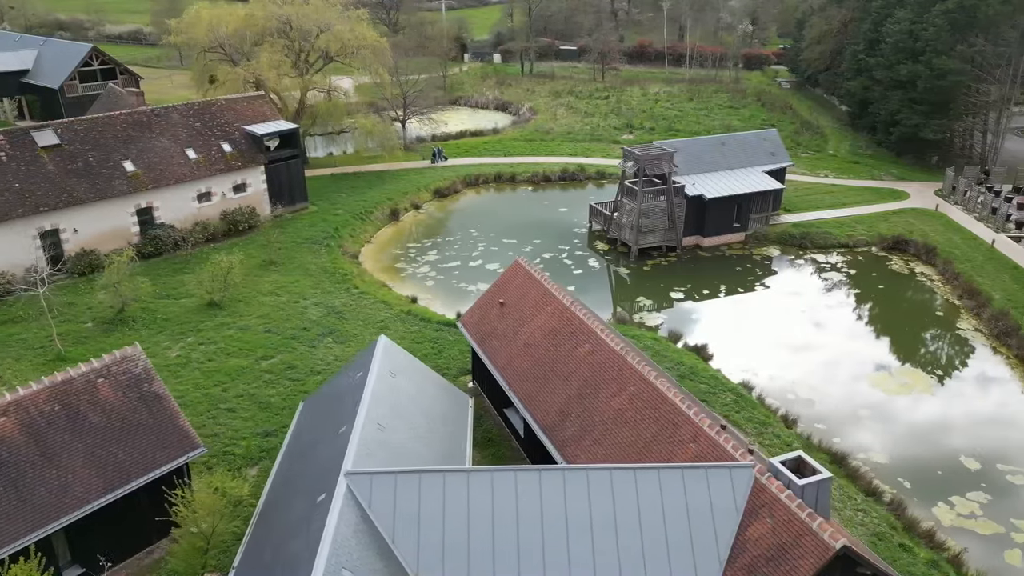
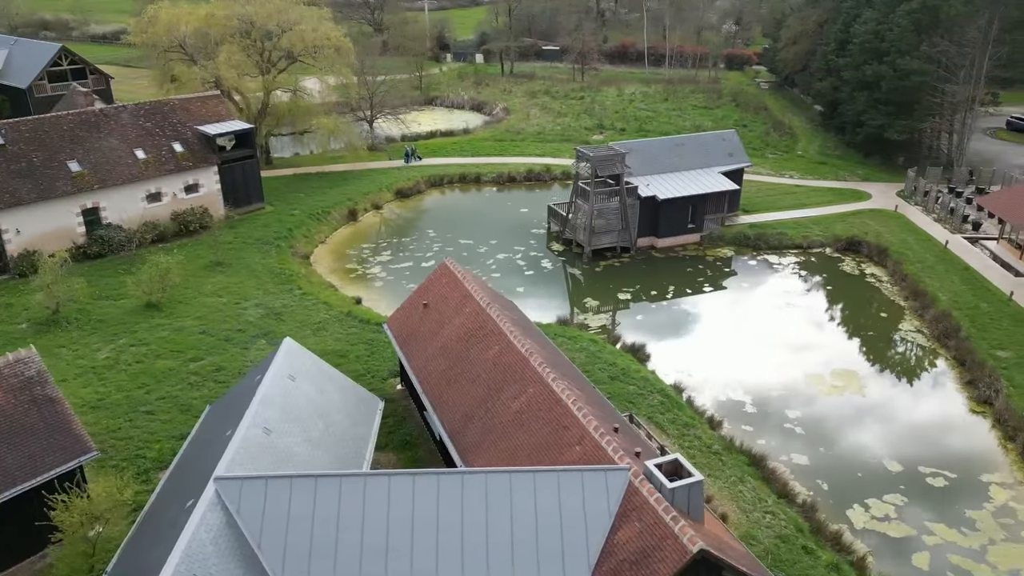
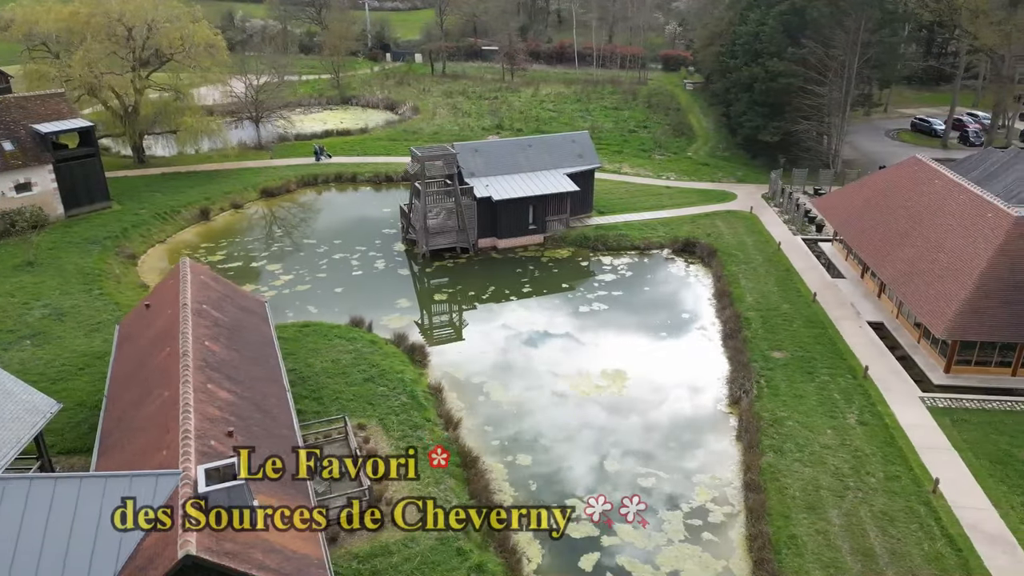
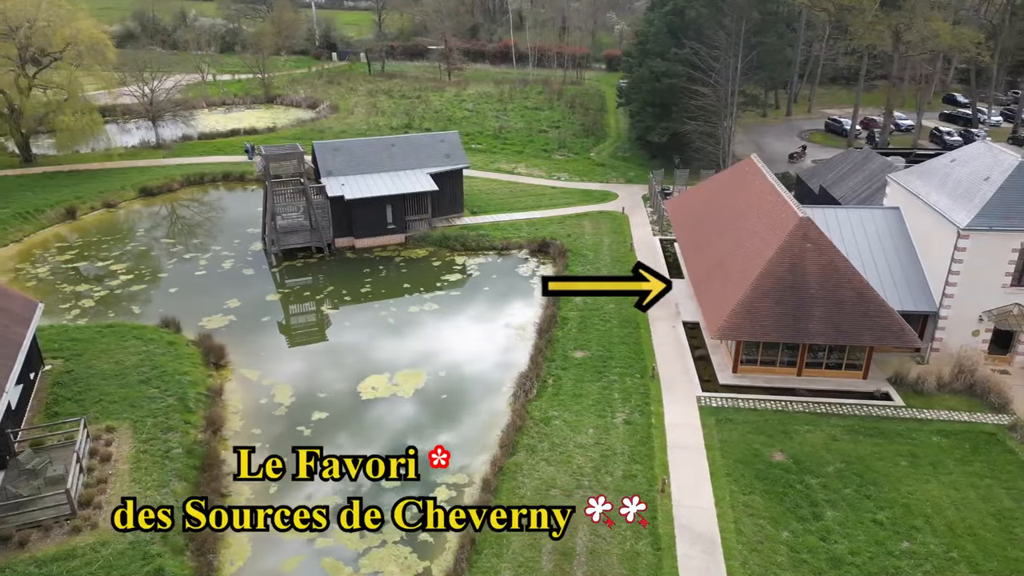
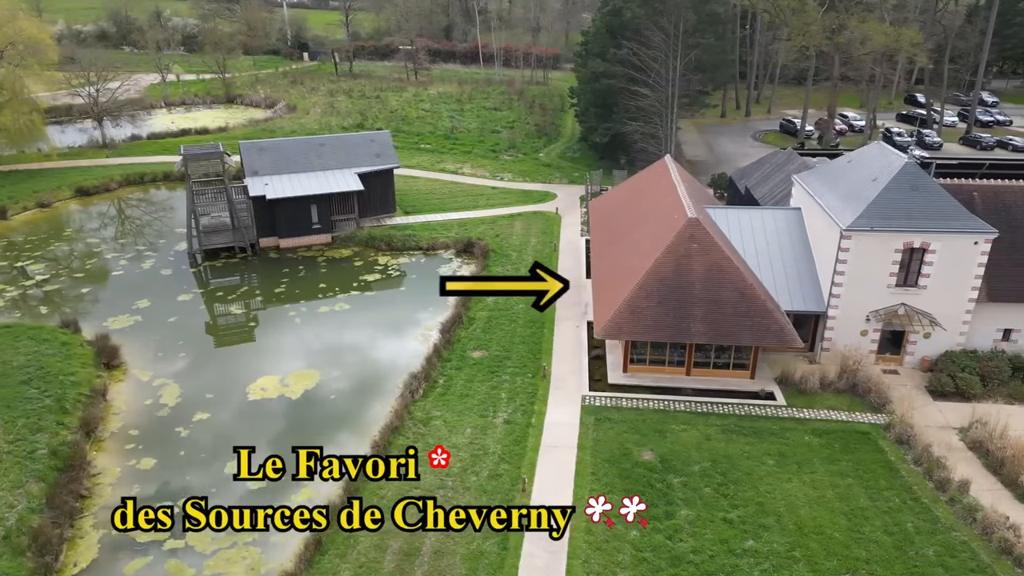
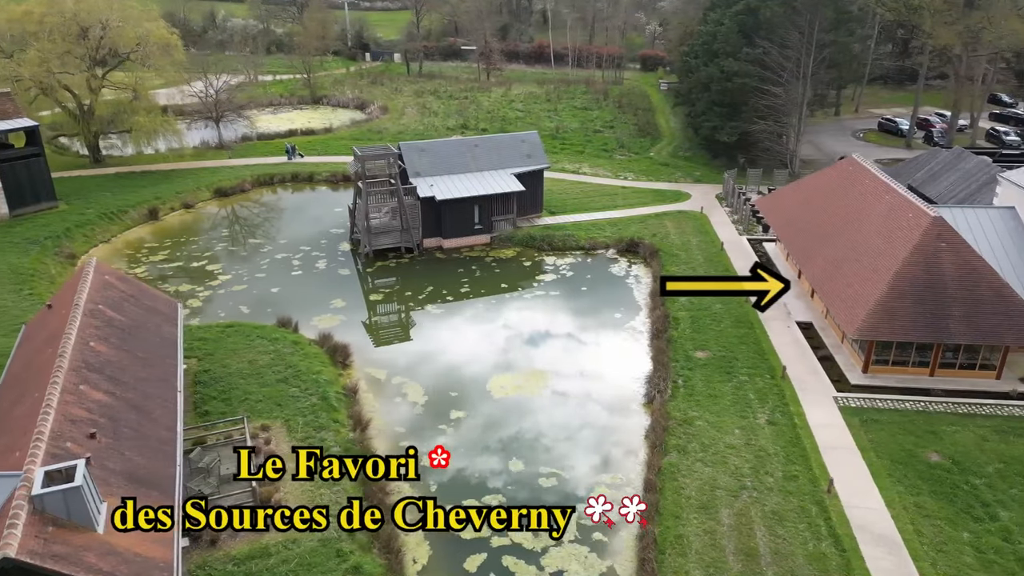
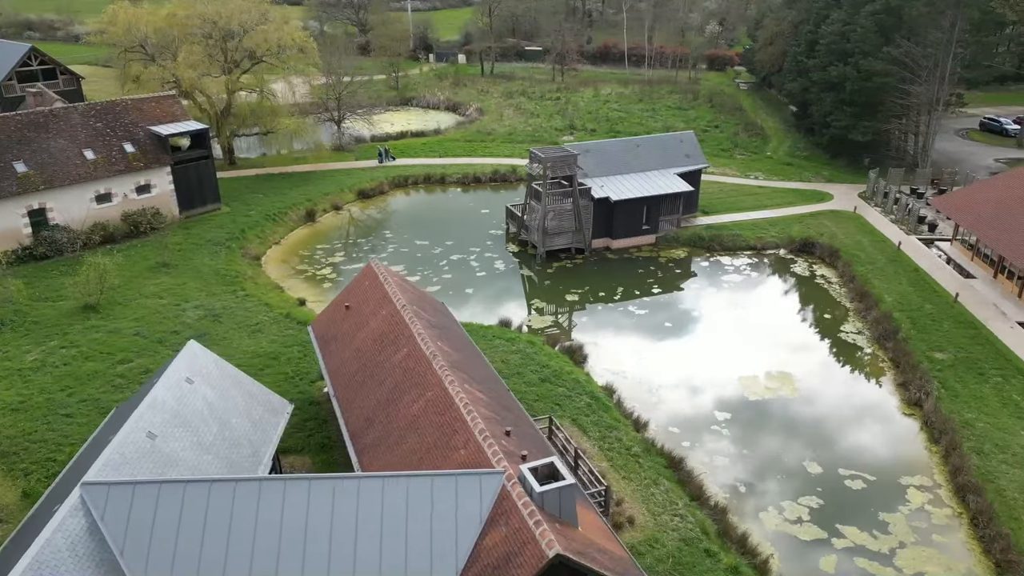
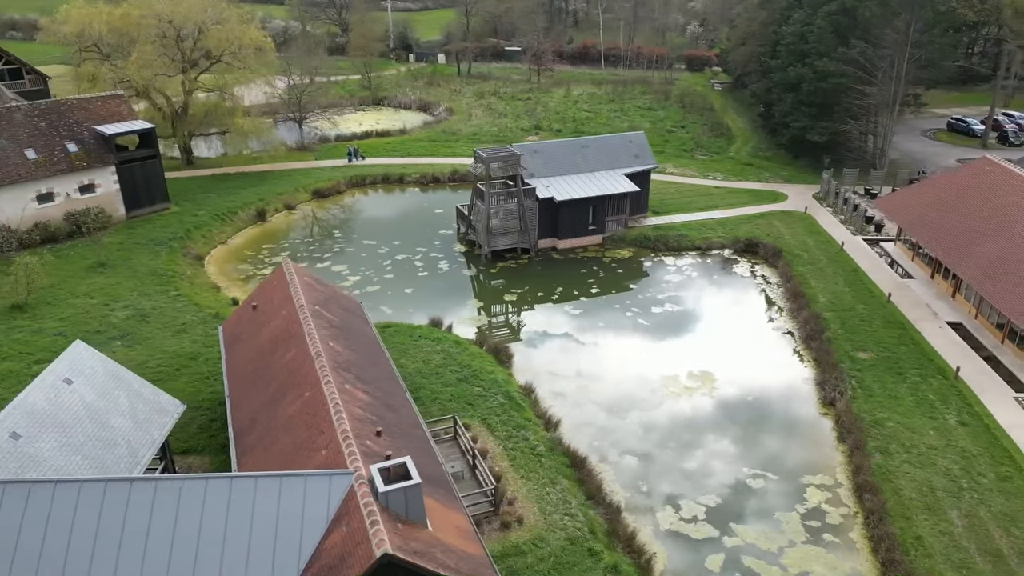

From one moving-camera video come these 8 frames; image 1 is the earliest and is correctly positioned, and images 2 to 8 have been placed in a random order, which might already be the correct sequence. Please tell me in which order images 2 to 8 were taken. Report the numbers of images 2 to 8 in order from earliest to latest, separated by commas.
2, 7, 8, 3, 6, 4, 5
